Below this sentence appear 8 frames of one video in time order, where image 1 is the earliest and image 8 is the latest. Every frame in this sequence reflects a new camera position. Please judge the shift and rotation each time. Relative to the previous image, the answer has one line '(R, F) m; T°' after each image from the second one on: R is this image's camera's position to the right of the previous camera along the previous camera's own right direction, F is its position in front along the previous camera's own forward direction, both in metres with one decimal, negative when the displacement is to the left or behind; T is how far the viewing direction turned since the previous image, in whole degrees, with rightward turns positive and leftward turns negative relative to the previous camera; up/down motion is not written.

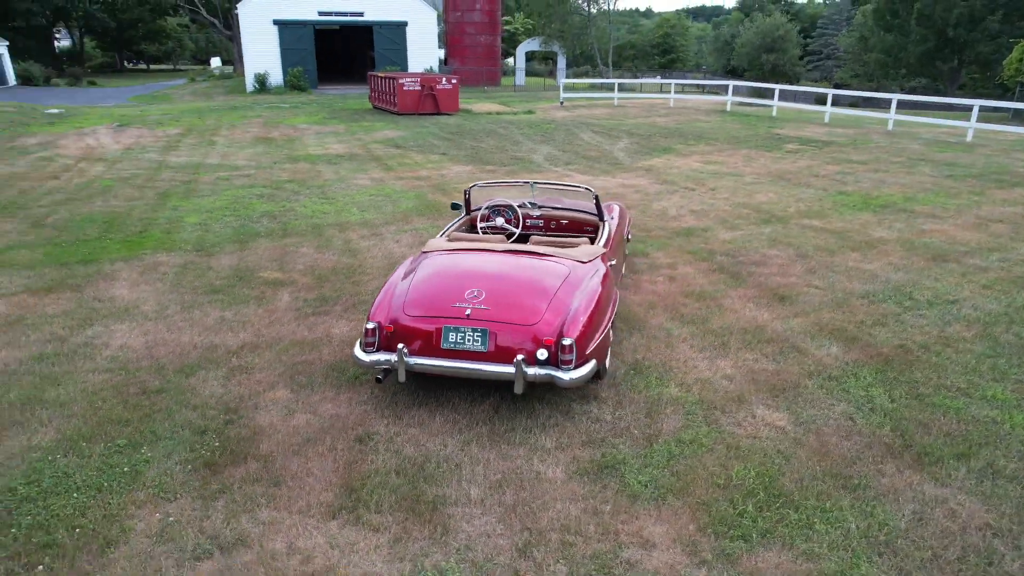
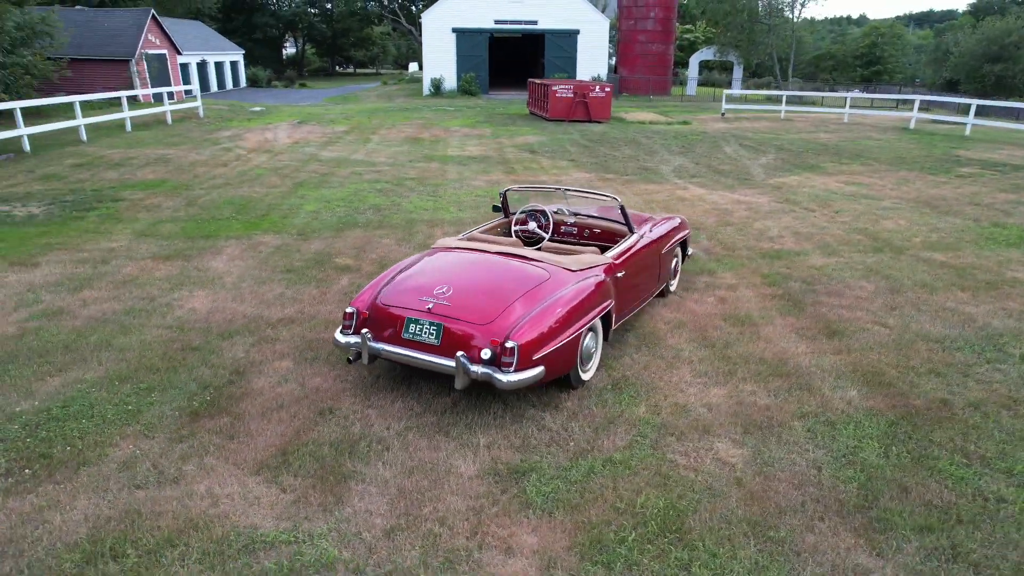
(+1.2, +0.1) m; -15°
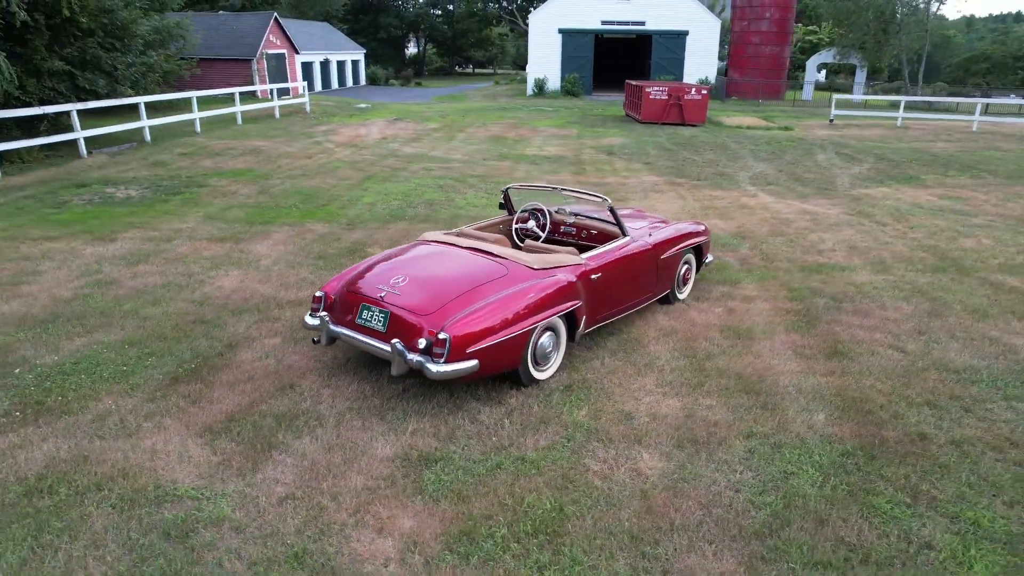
(+1.0, 0.0) m; -9°
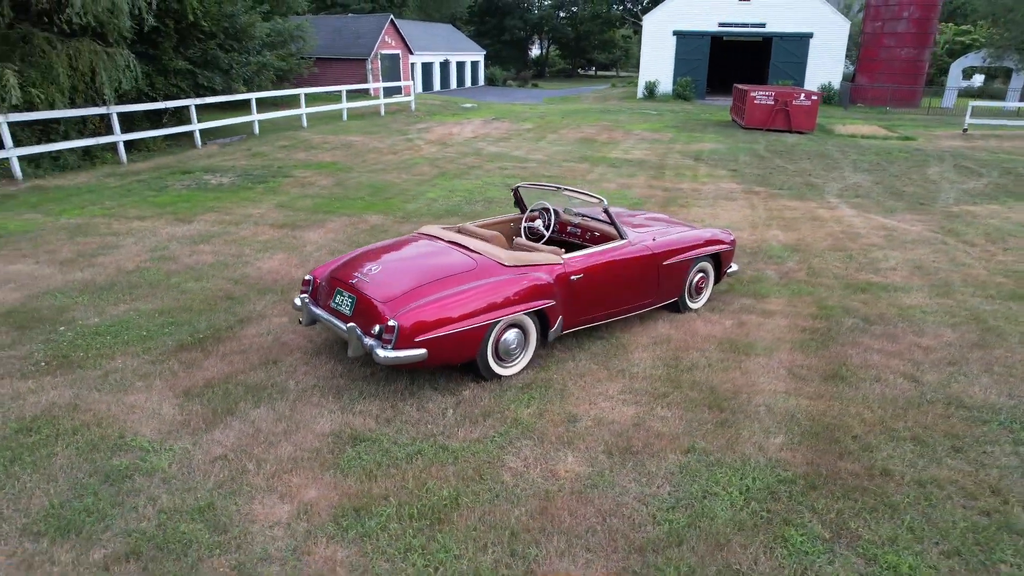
(+1.0, 0.0) m; -10°
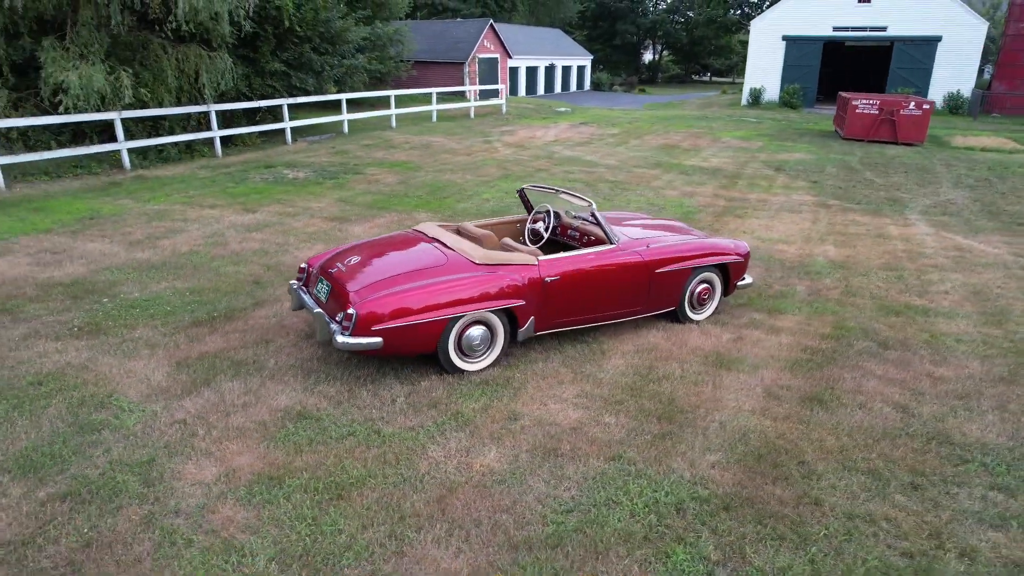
(+0.9, 0.0) m; -9°
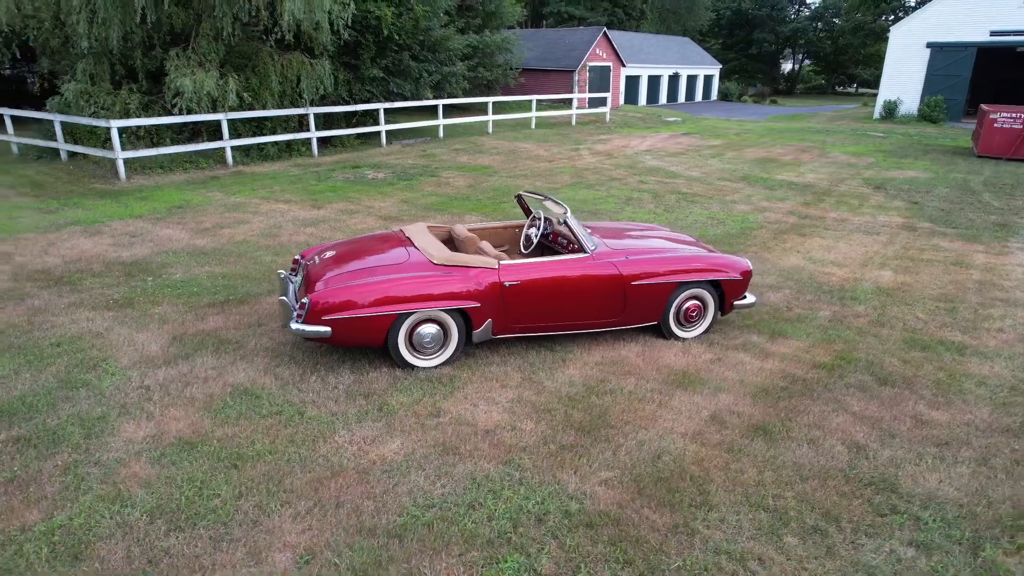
(+1.2, 0.0) m; -11°
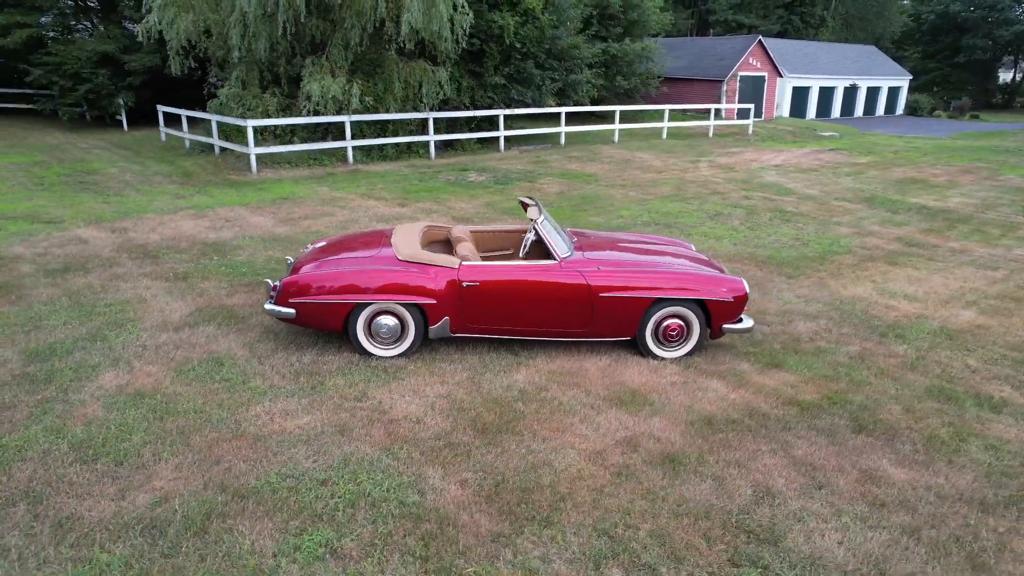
(+1.5, +0.1) m; -14°
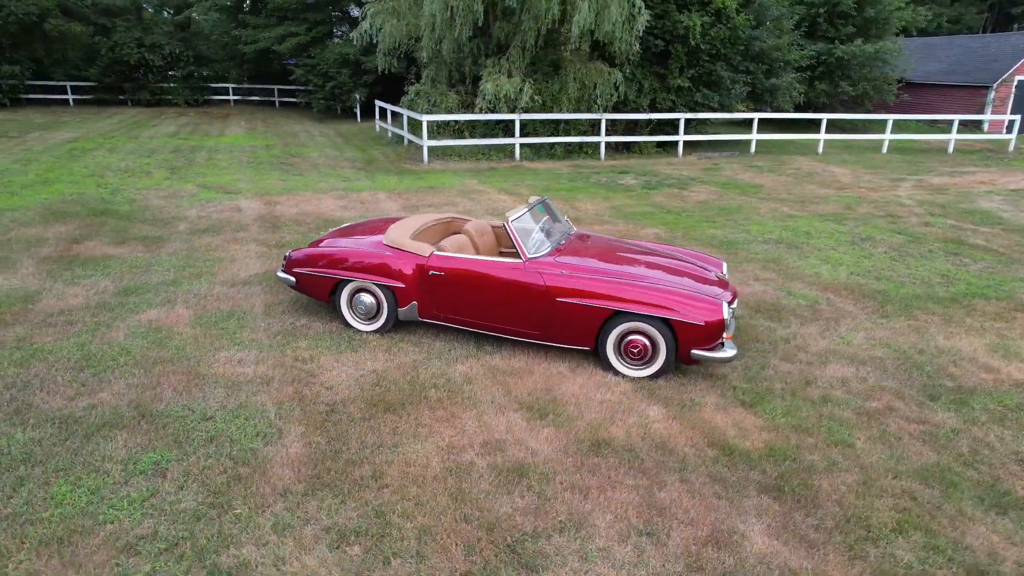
(+2.0, +0.3) m; -20°
